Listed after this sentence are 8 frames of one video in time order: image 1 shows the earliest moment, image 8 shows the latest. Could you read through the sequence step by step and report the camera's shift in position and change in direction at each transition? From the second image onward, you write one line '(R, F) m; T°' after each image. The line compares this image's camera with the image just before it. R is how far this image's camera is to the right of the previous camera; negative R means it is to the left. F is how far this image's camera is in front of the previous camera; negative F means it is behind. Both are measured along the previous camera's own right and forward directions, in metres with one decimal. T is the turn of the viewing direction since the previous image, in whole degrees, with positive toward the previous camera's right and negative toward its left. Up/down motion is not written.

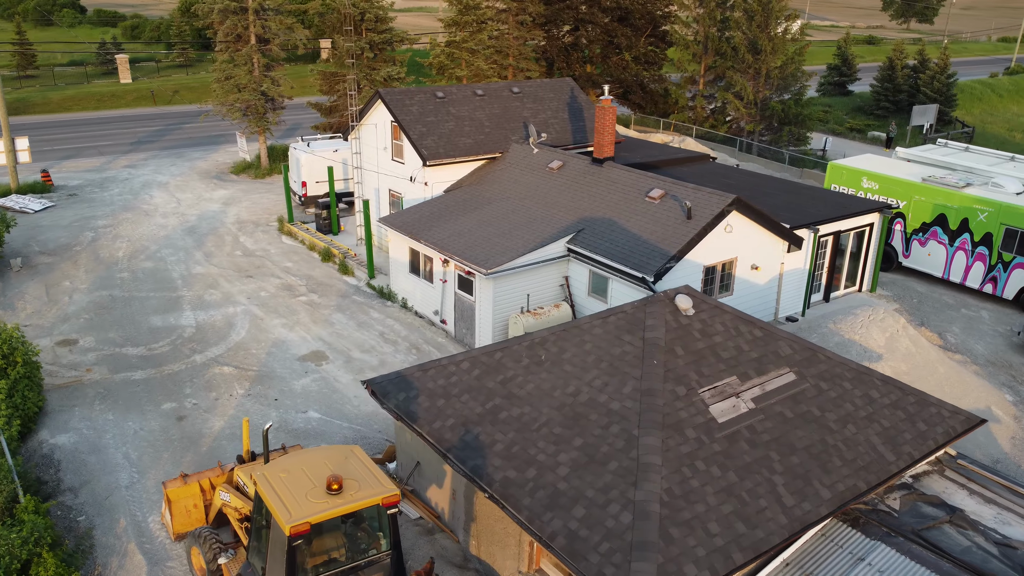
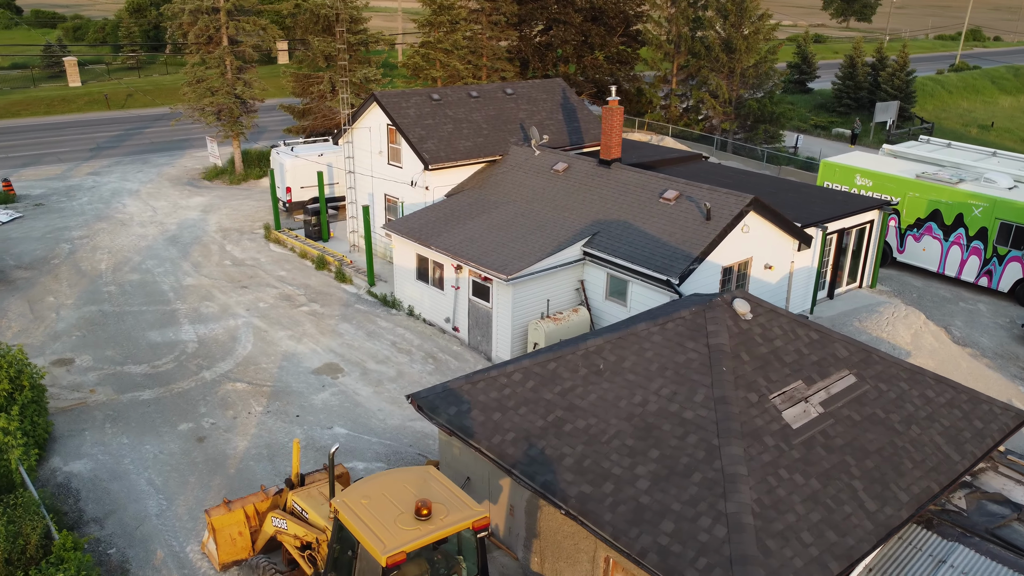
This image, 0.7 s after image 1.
(-1.4, +0.4) m; +4°
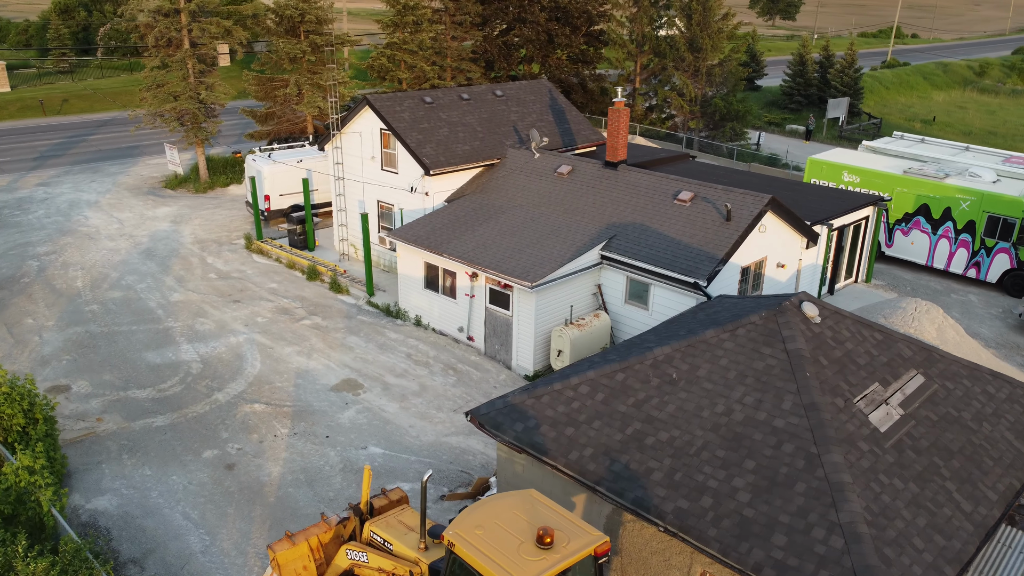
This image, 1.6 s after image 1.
(-1.8, +0.5) m; +5°
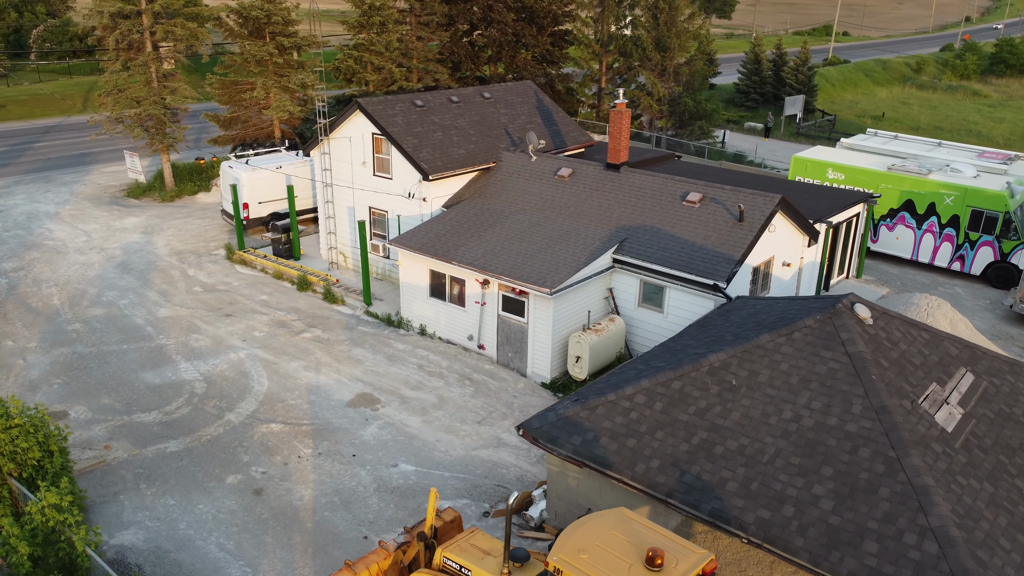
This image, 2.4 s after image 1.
(-1.5, +0.4) m; +4°
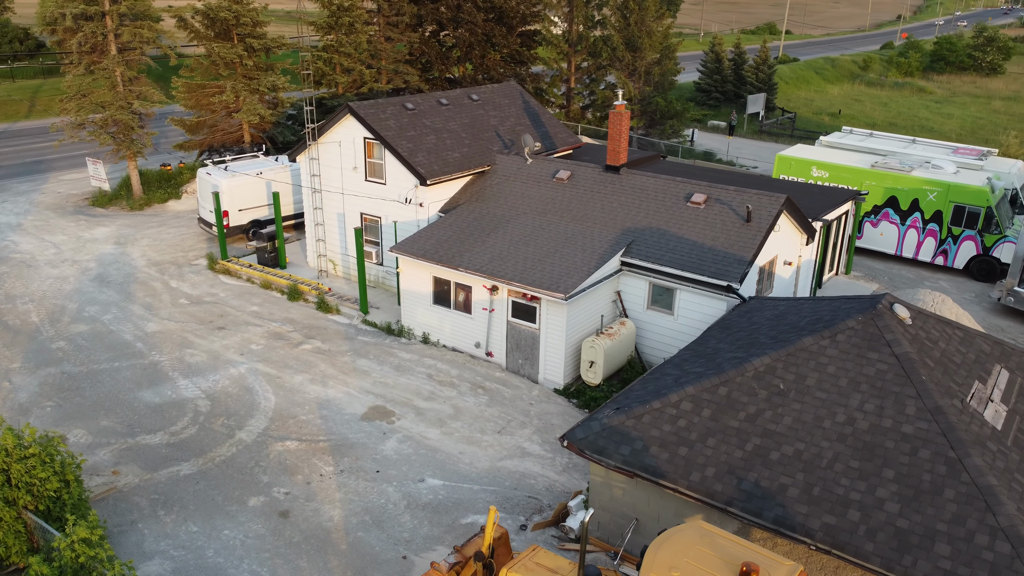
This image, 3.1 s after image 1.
(-1.2, +0.3) m; +4°
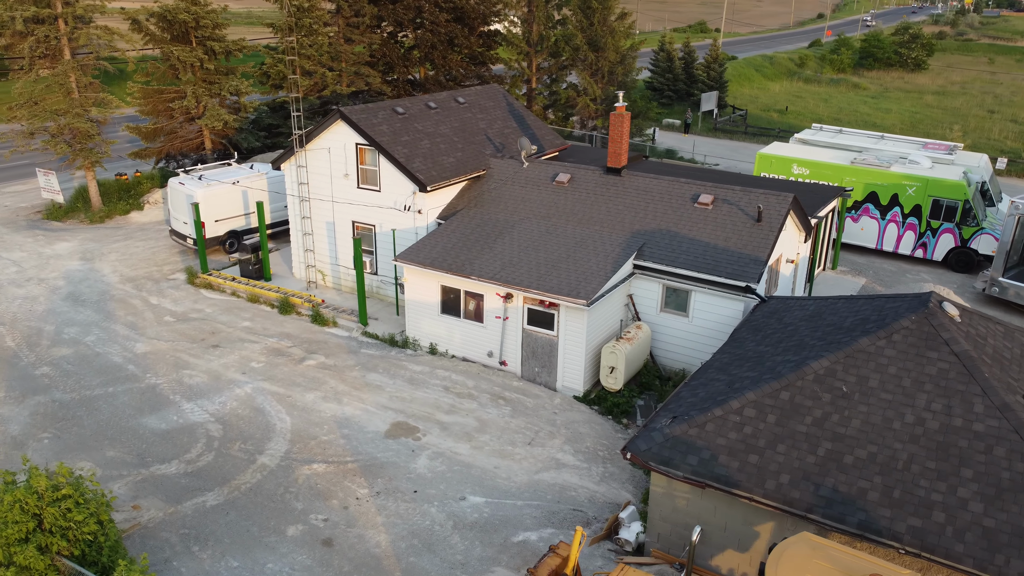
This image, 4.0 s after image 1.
(-1.6, +0.4) m; +5°
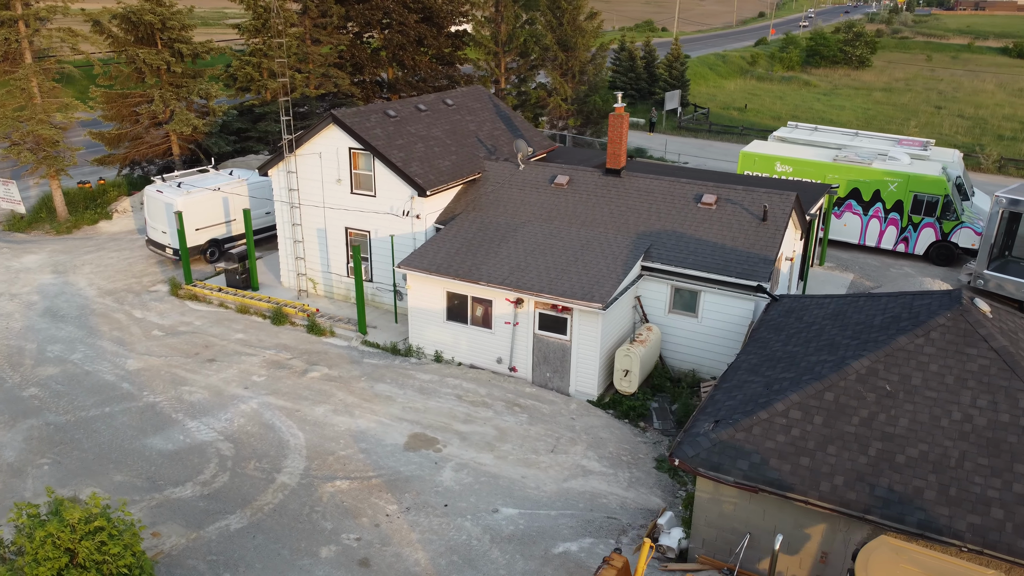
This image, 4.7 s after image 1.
(-1.2, +0.3) m; +4°
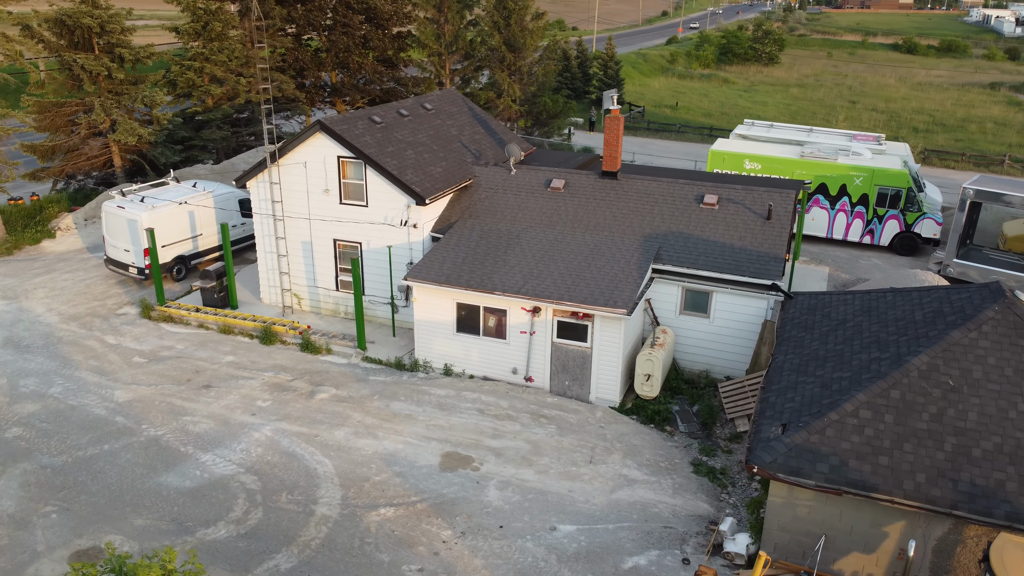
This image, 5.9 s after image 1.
(-2.0, +0.5) m; +6°
